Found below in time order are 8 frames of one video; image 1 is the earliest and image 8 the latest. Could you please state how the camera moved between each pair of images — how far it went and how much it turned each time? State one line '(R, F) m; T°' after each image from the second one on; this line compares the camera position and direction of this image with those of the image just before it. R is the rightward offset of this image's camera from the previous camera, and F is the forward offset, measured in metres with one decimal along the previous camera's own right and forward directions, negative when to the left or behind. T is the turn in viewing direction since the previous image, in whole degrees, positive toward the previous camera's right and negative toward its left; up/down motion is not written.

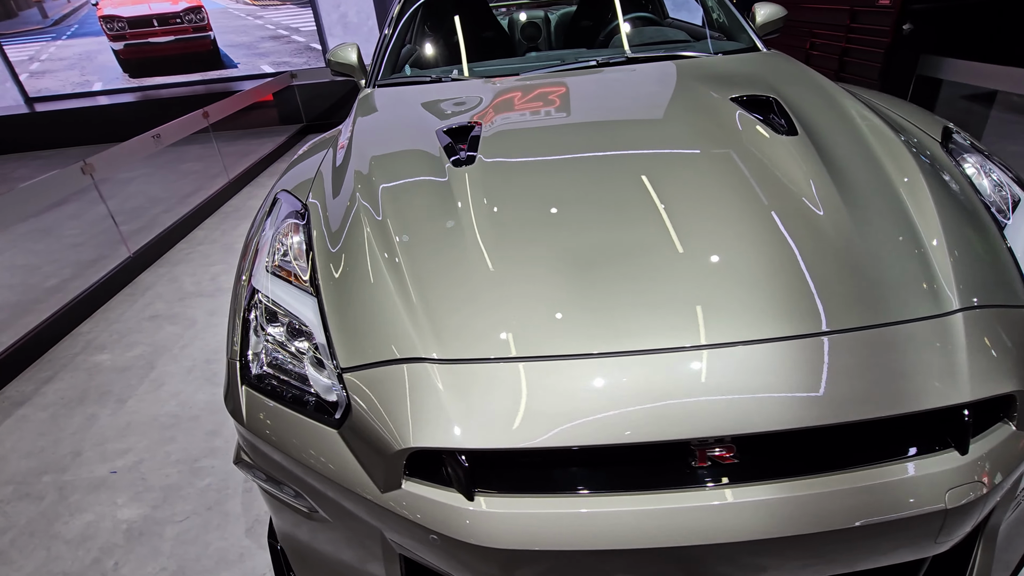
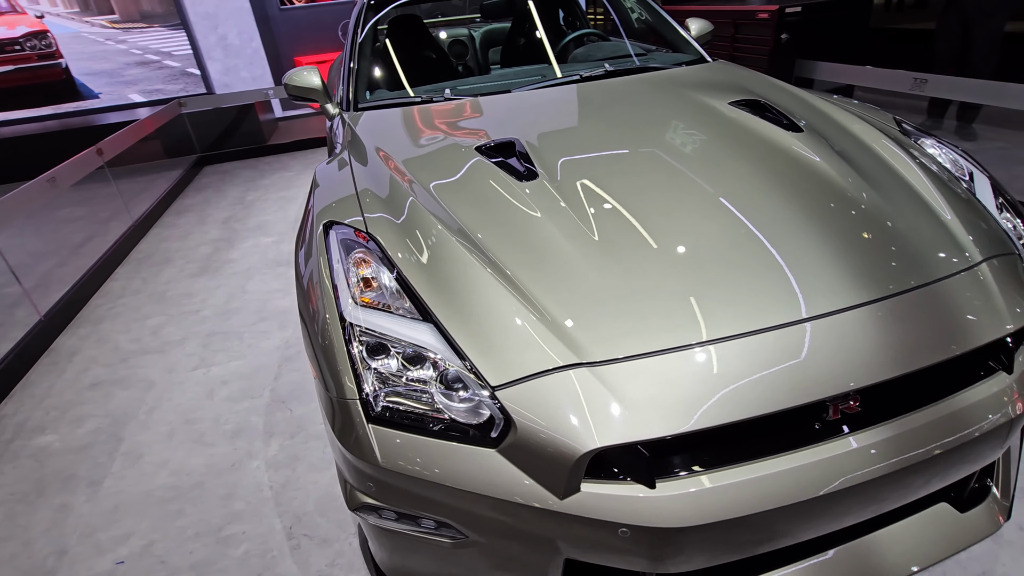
(-0.4, 0.0) m; +11°
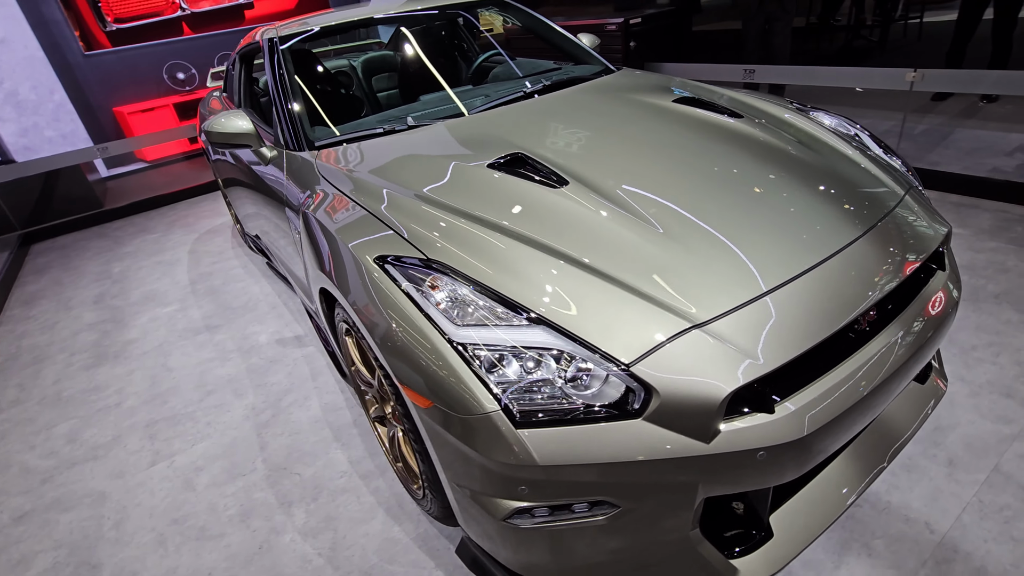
(-0.4, 0.0) m; +15°
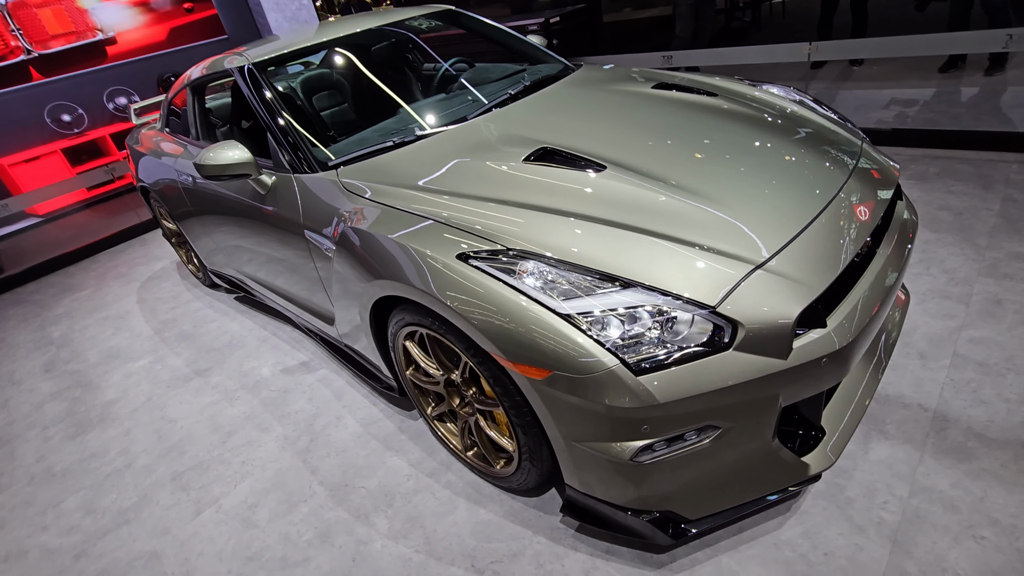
(-0.4, -0.1) m; +9°
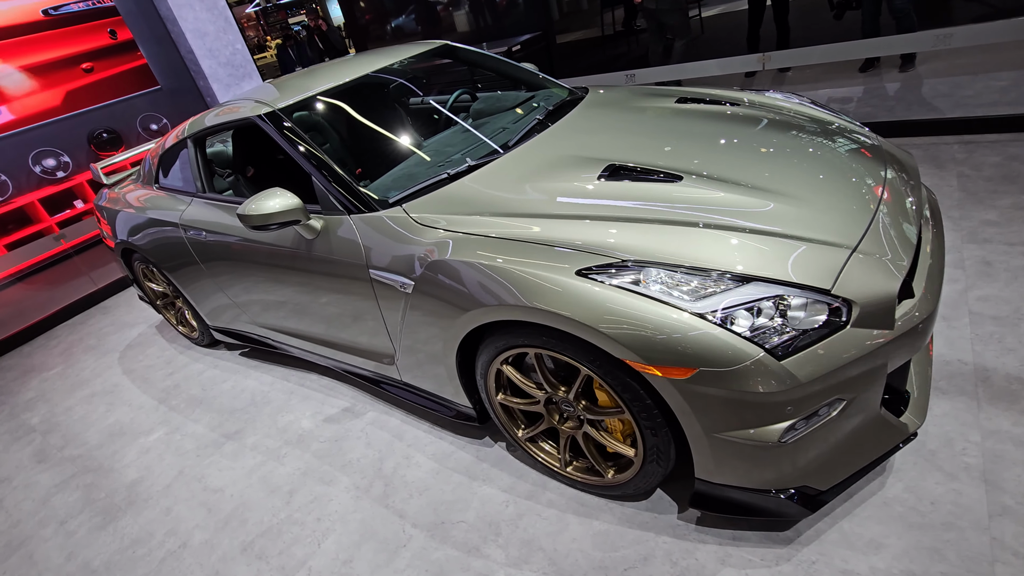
(-0.4, 0.0) m; +7°
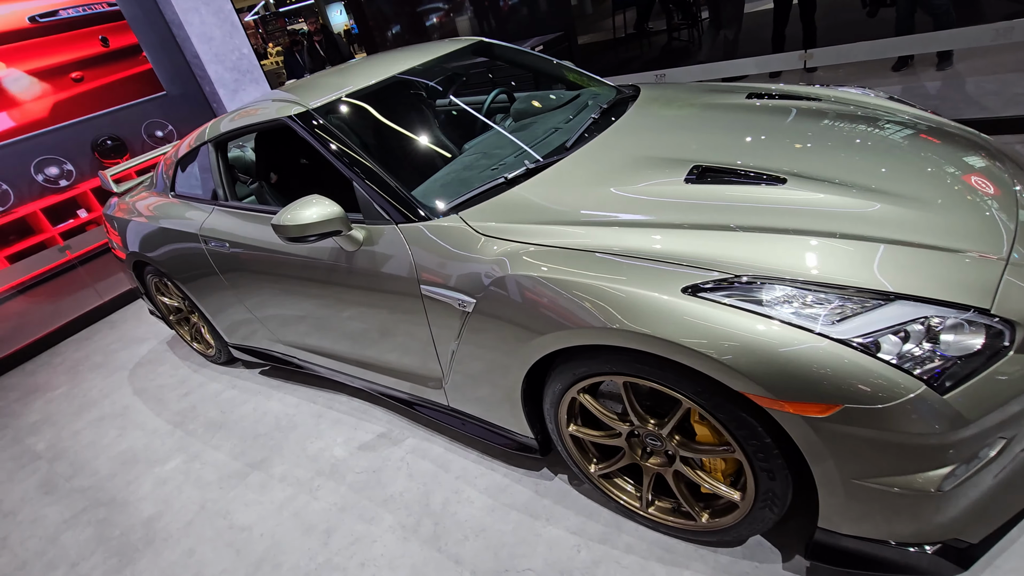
(-0.2, +0.2) m; 0°
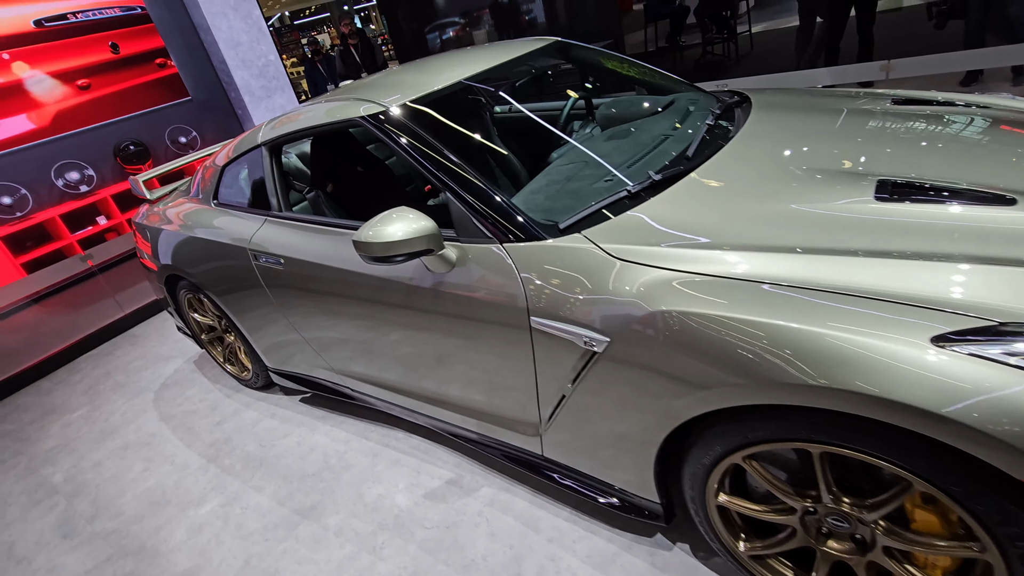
(-0.3, +0.3) m; 0°
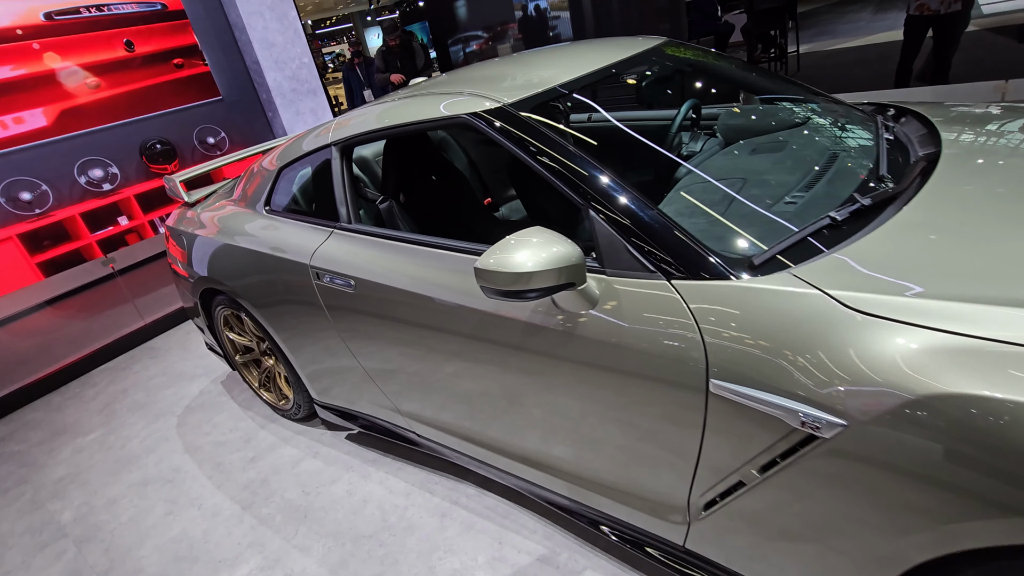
(-0.3, +0.3) m; -1°
